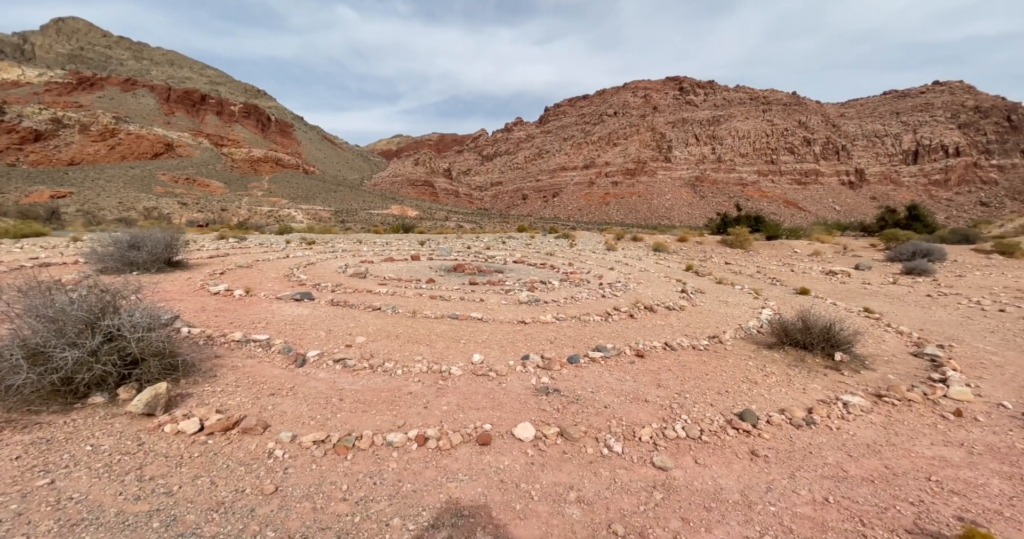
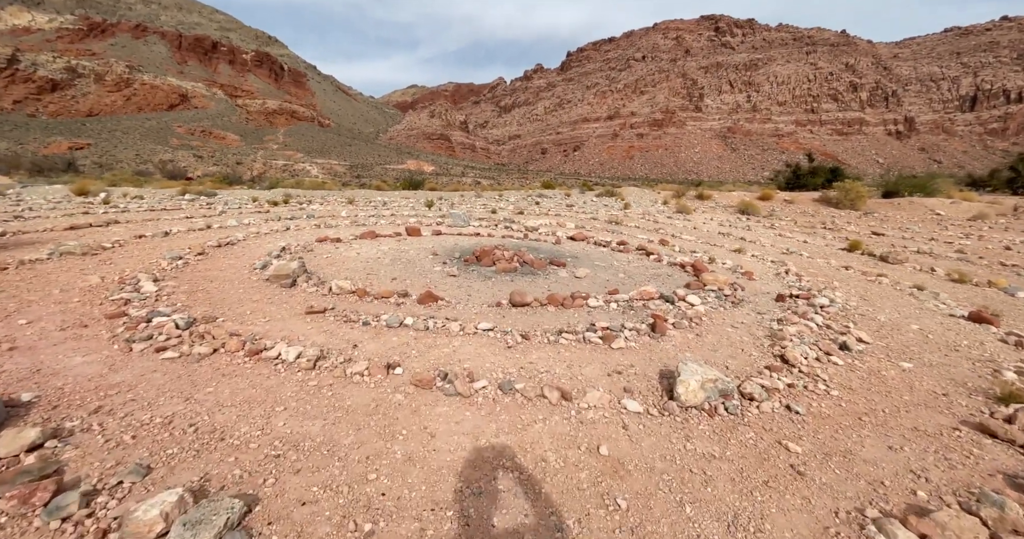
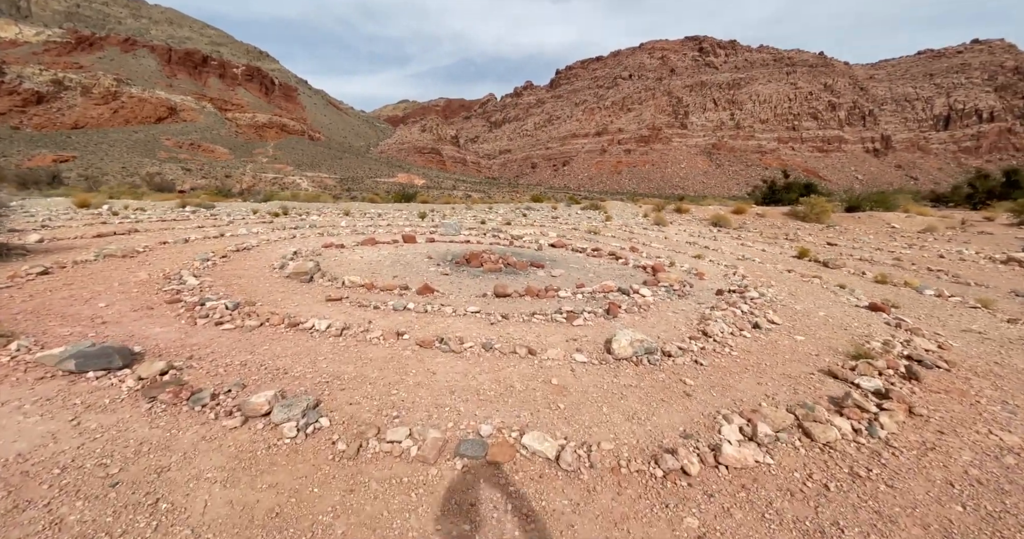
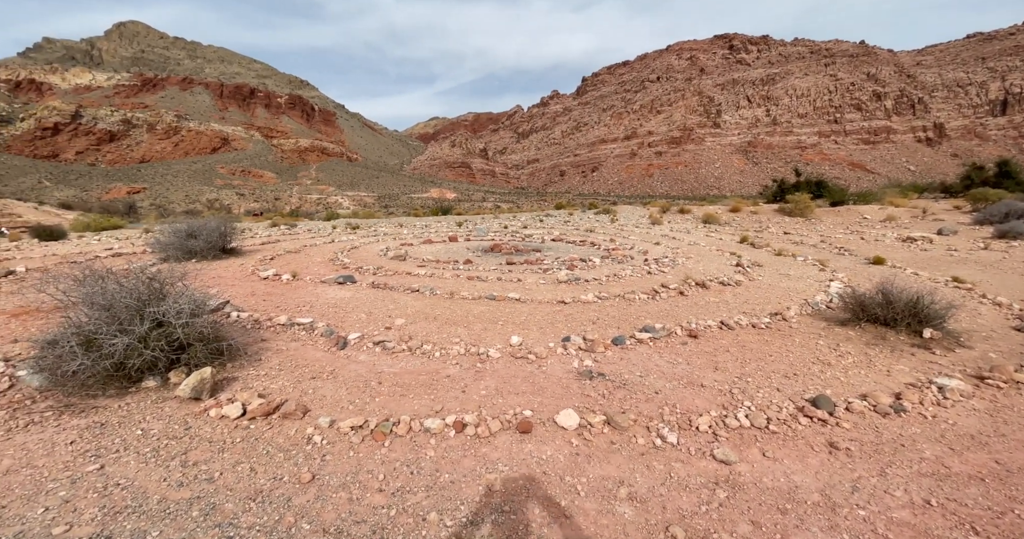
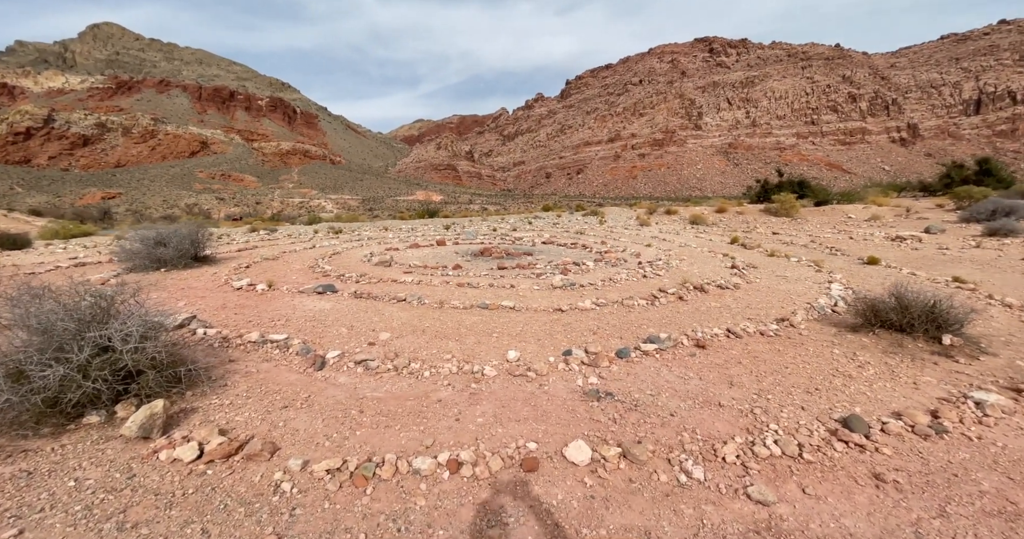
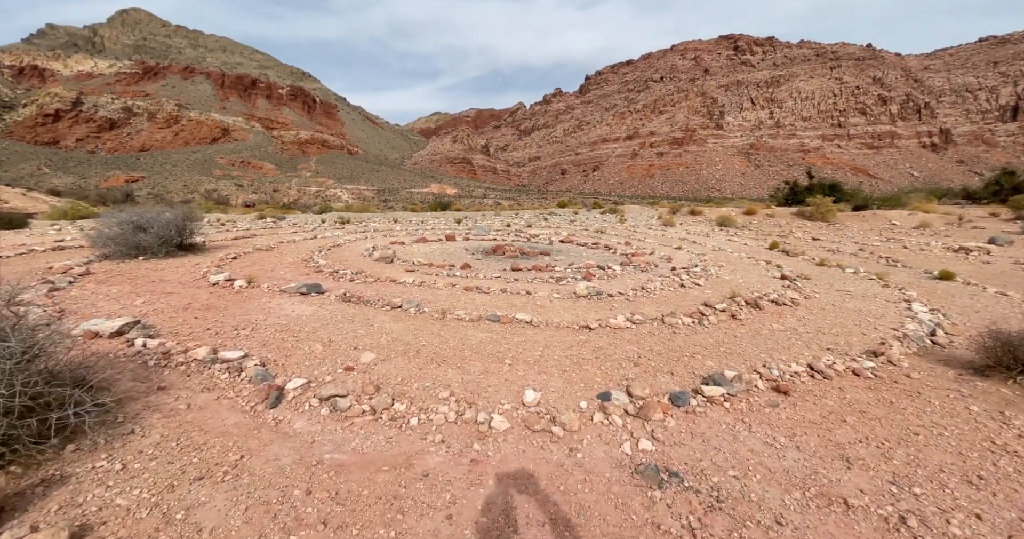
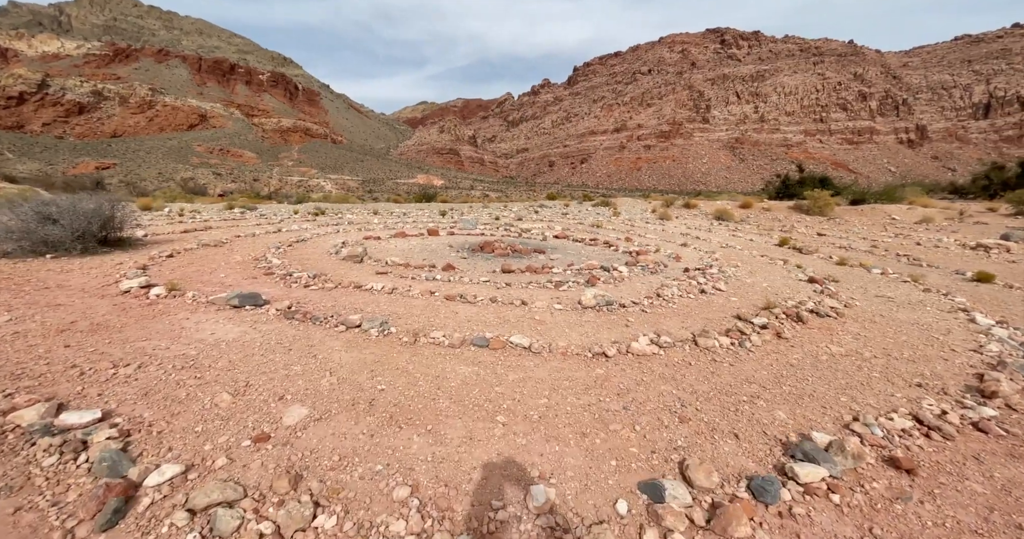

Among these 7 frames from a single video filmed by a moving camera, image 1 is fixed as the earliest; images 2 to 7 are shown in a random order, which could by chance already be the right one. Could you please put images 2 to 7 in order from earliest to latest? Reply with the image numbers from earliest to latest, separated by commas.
4, 5, 6, 7, 3, 2
